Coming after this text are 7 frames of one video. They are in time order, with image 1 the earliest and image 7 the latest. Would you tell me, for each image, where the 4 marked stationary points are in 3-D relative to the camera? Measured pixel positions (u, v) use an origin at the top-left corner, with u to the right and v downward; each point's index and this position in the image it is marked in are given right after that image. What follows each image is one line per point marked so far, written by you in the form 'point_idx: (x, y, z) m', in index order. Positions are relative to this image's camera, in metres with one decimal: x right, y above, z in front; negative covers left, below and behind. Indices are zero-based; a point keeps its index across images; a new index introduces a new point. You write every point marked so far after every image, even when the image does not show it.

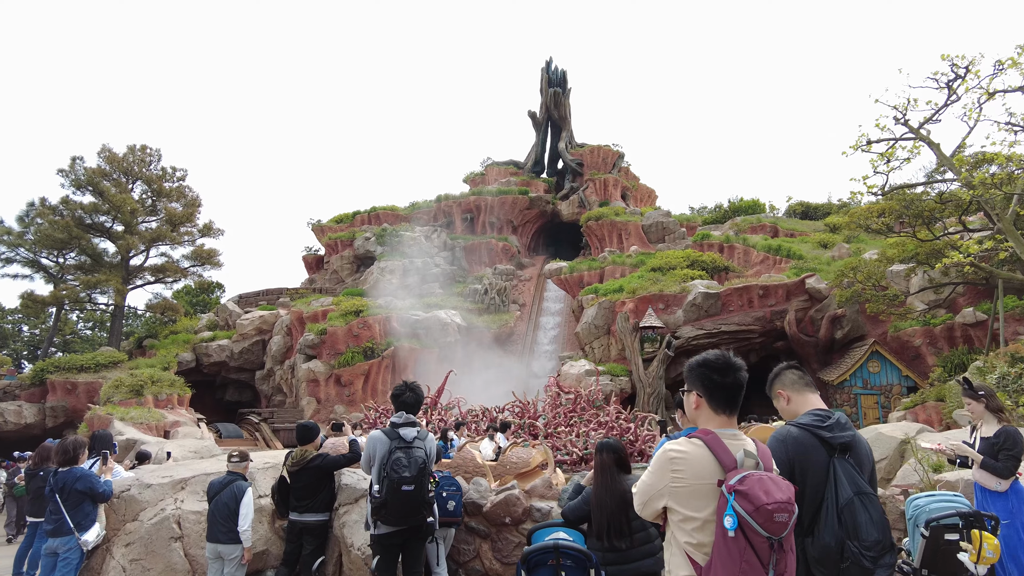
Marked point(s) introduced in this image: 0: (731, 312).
0: (+6.0, -0.7, +15.8) m
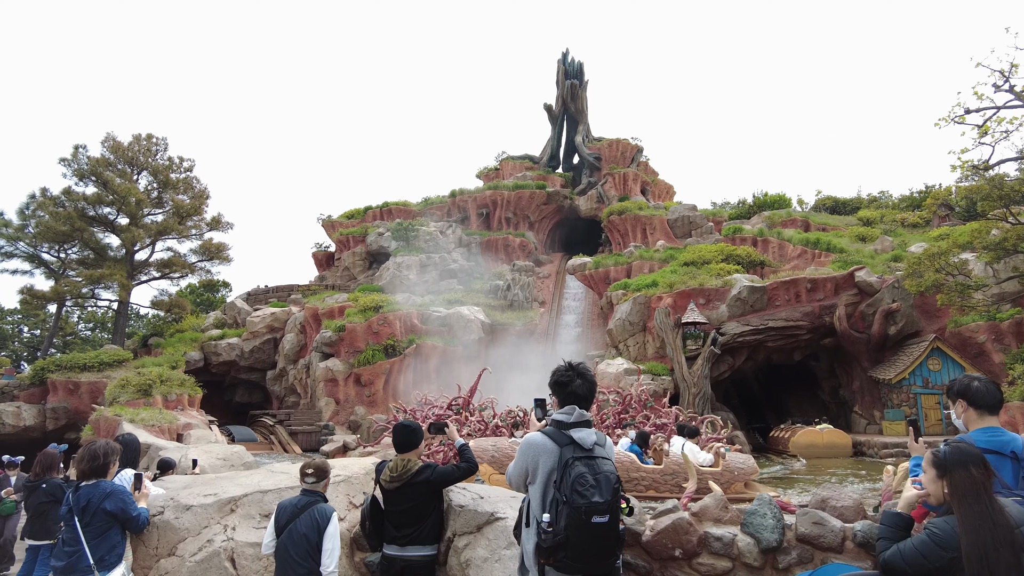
0: (+6.8, -0.5, +14.8) m
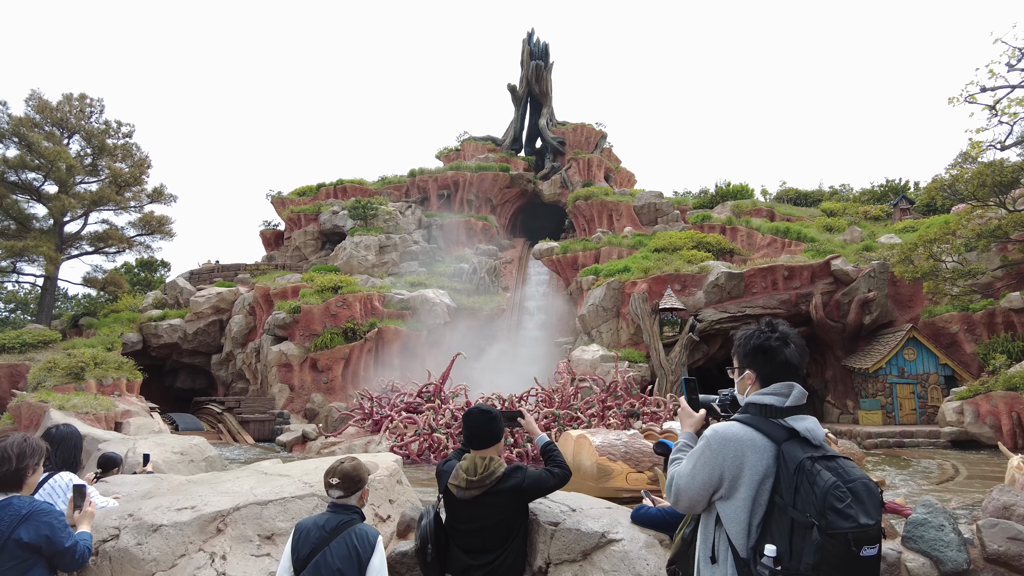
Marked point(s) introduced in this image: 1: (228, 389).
0: (+6.1, -0.2, +14.6) m
1: (-8.9, -3.1, +18.1) m
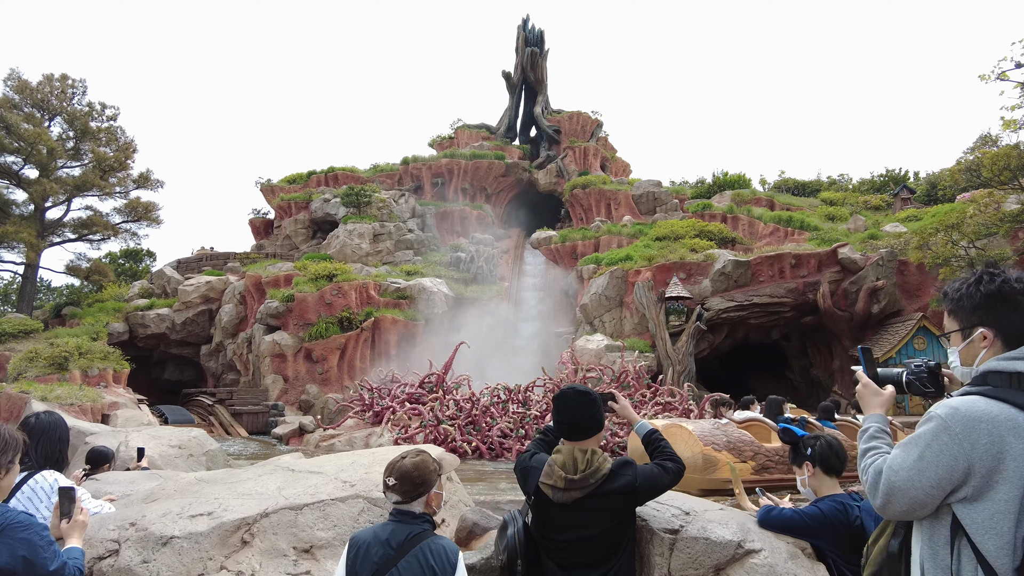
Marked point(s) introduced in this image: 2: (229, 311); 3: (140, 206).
0: (+6.2, +0.1, +14.3) m
1: (-8.9, -2.8, +17.6) m
2: (-8.2, -0.7, +16.9) m
3: (-11.9, +2.6, +18.7) m
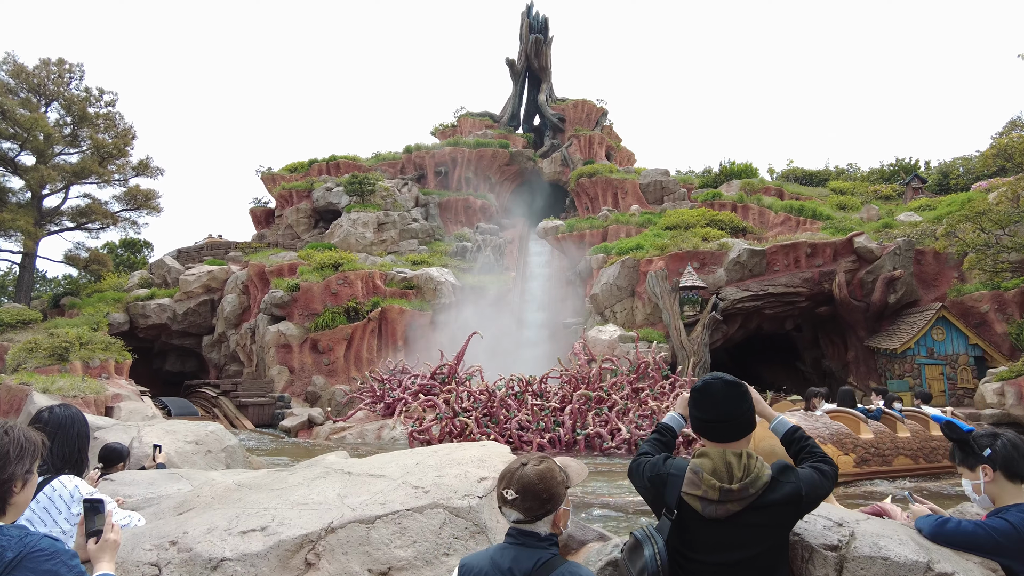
0: (+6.4, +0.4, +14.1) m
1: (-8.7, -2.5, +17.3) m
2: (-8.0, -0.4, +16.5) m
3: (-11.7, +3.0, +18.3) m
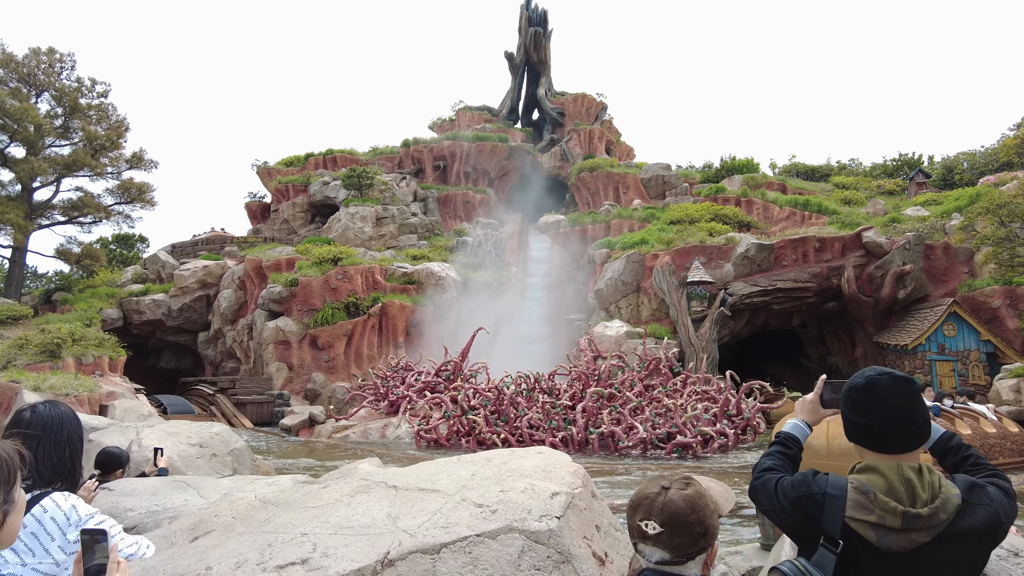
0: (+6.5, +0.5, +13.8) m
1: (-8.6, -2.4, +16.9) m
2: (-7.9, -0.2, +16.2) m
3: (-11.6, +3.1, +17.9) m
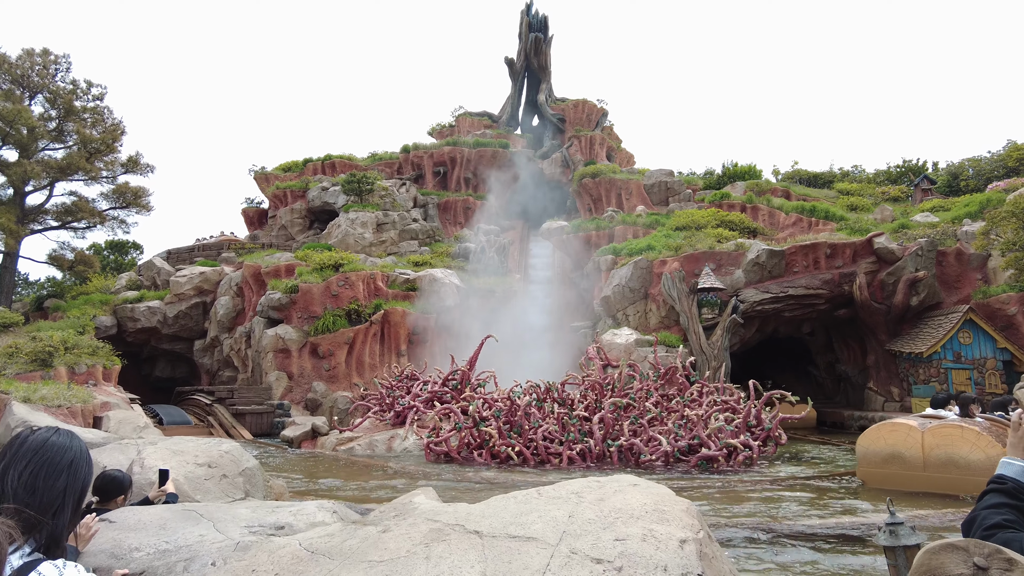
0: (+6.6, +0.3, +13.6) m
1: (-8.5, -2.5, +16.5) m
2: (-7.8, -0.4, +15.8) m
3: (-11.5, +2.9, +17.5) m
